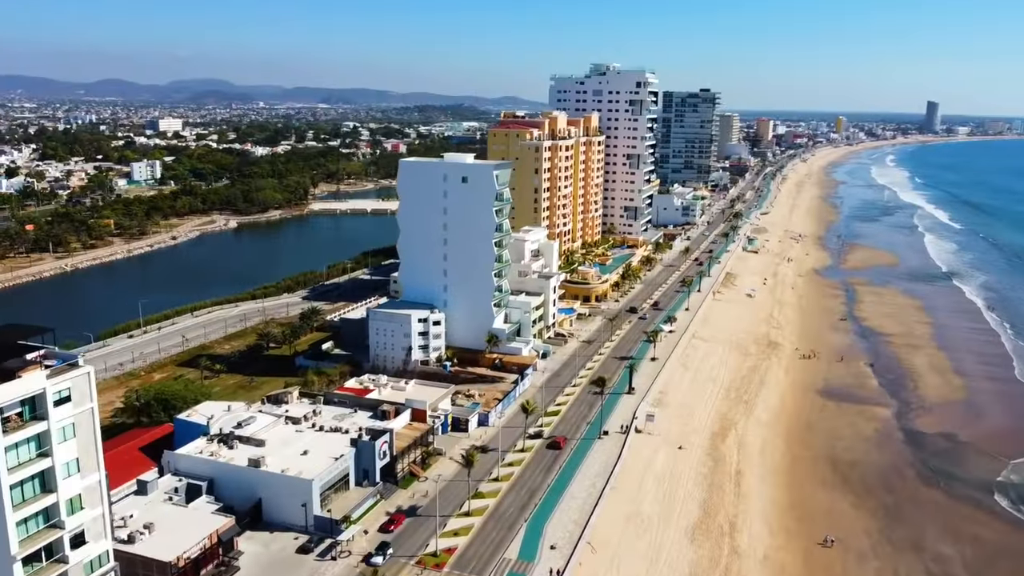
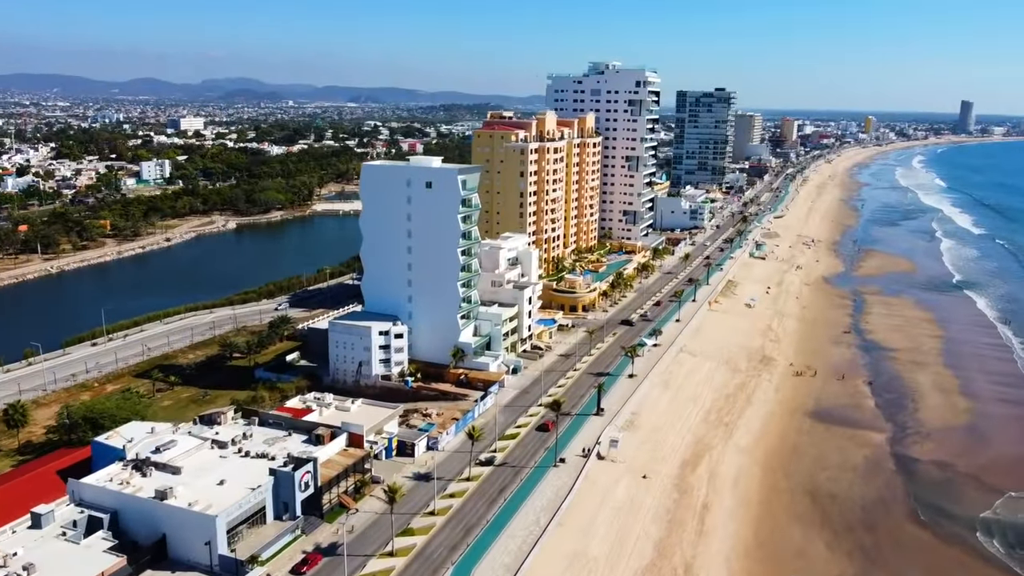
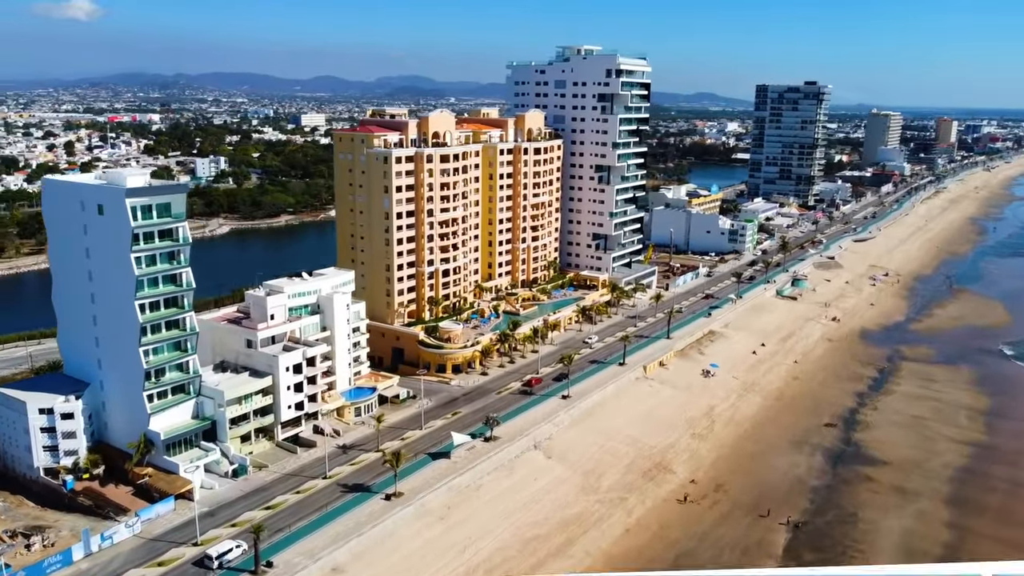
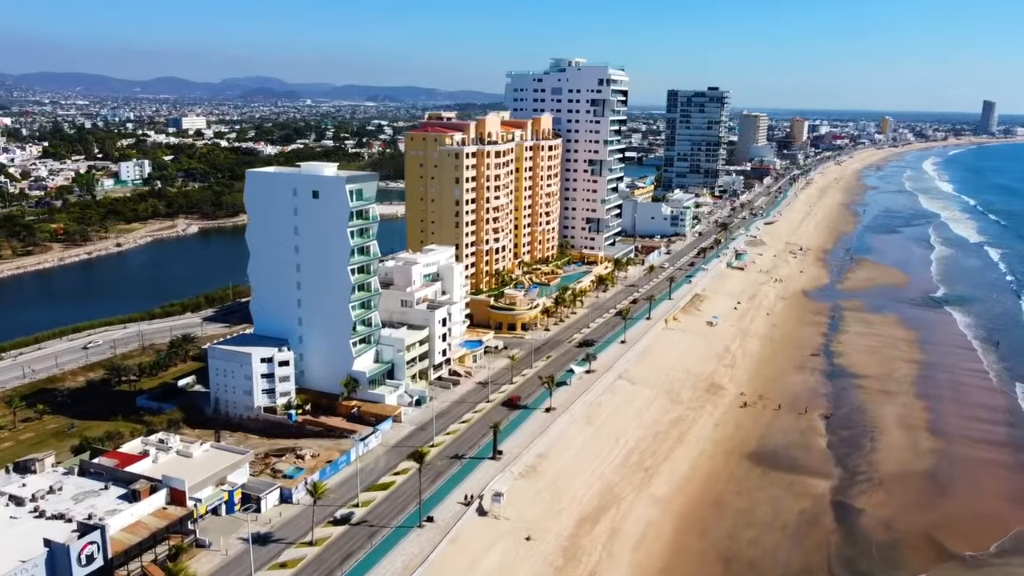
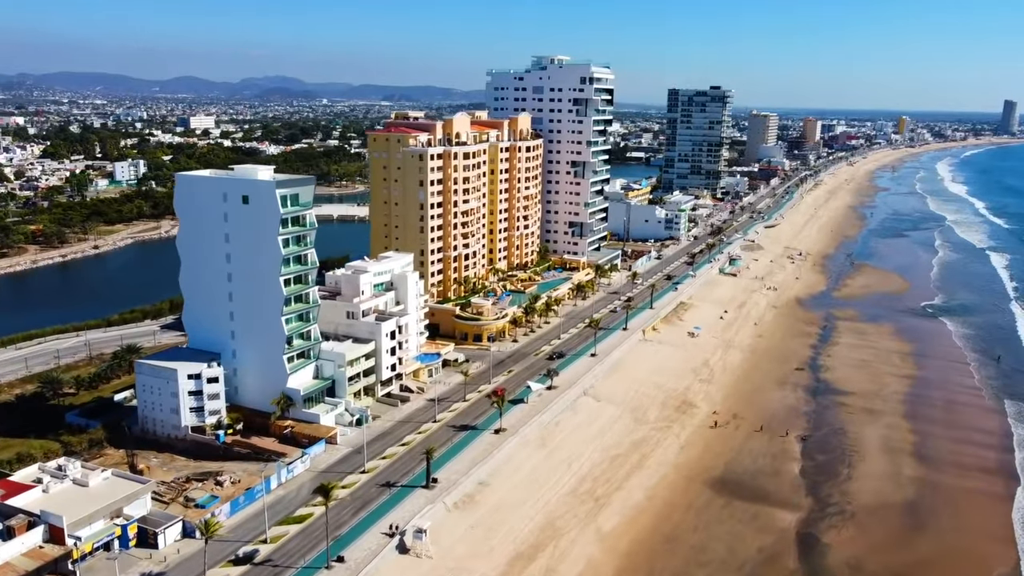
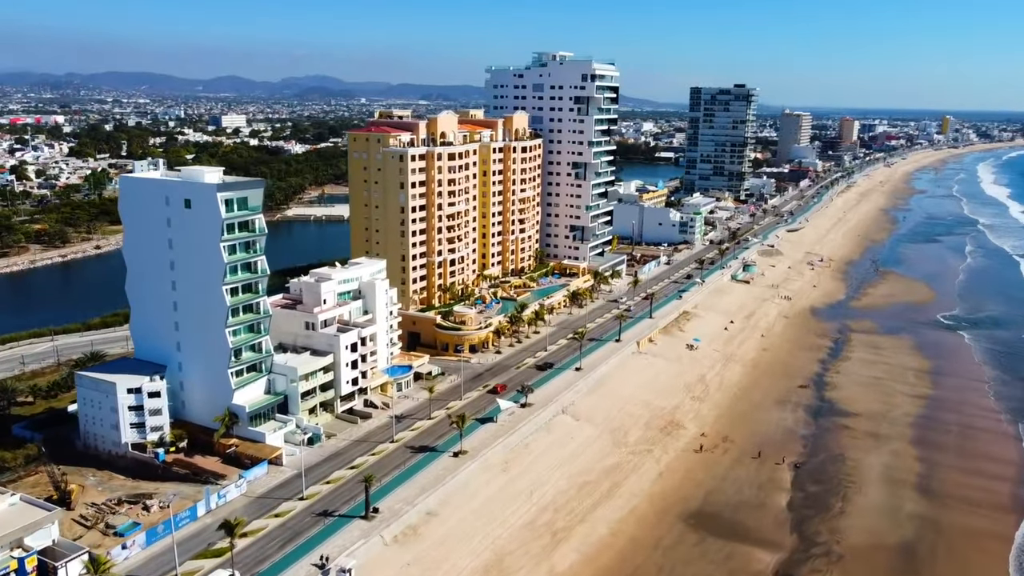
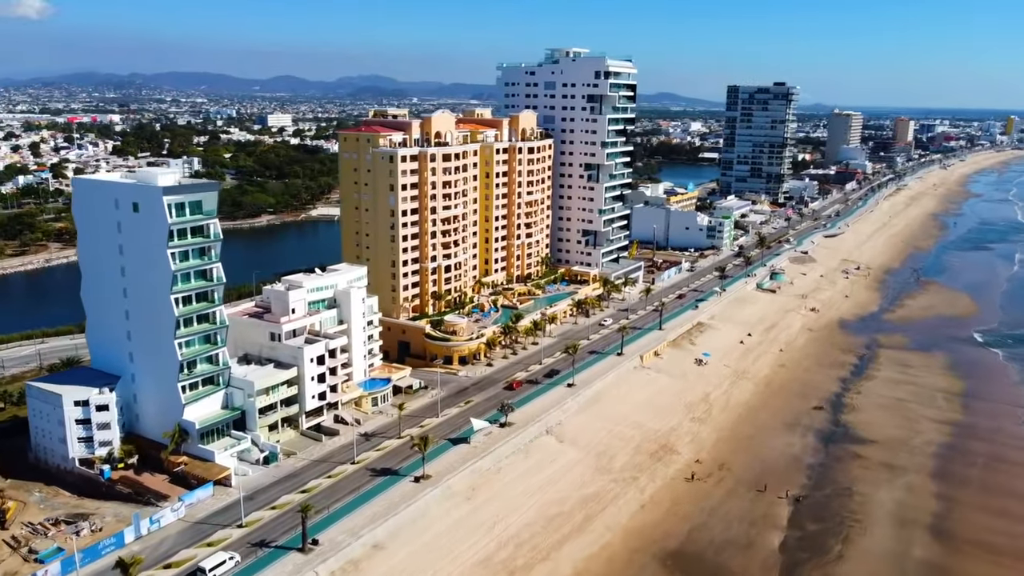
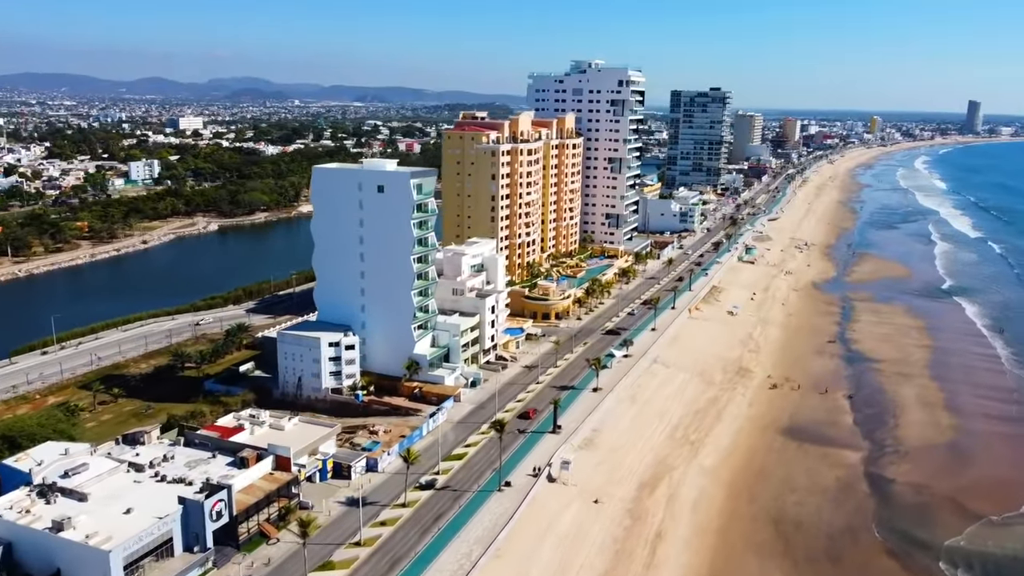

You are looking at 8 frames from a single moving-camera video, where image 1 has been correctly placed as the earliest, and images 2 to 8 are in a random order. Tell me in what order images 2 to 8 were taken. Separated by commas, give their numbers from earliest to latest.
2, 8, 4, 5, 6, 7, 3
